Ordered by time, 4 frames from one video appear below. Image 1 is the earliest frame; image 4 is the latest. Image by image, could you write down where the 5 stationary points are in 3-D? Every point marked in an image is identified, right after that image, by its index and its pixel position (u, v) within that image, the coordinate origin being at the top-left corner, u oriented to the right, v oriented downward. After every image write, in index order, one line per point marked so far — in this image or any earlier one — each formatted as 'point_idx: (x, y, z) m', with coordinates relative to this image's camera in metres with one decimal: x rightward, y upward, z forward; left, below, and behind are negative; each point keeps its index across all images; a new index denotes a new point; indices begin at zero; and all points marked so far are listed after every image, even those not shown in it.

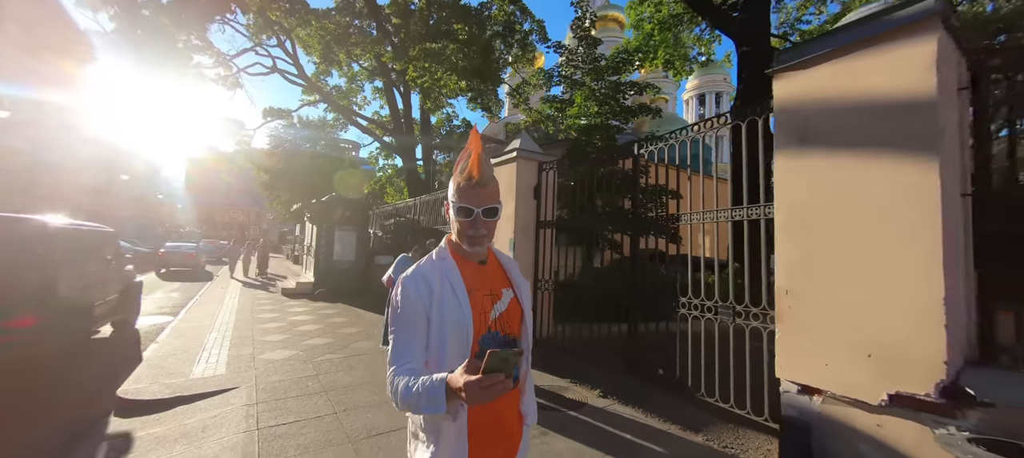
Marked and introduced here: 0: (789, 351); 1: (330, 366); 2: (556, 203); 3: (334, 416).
0: (+2.0, -0.9, +2.6) m
1: (-2.4, -1.8, +4.8) m
2: (+0.7, +0.4, +5.6) m
3: (-1.7, -1.8, +3.5) m
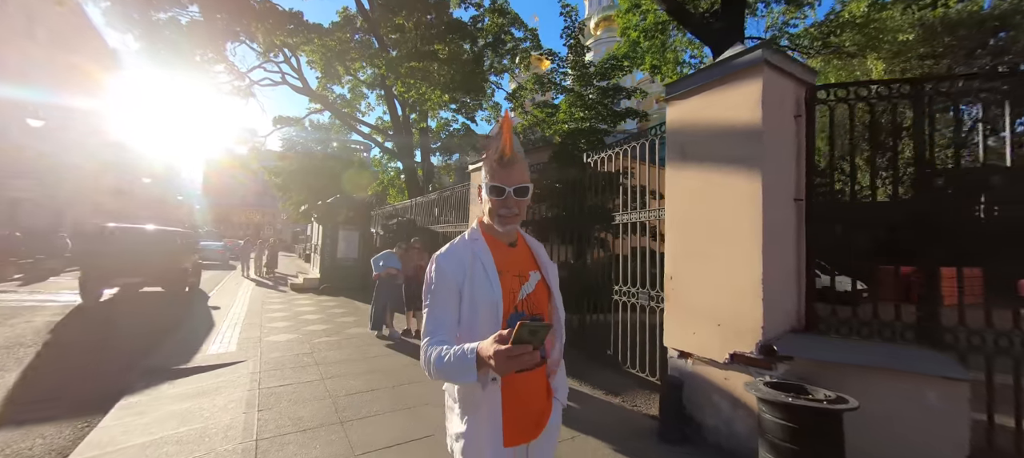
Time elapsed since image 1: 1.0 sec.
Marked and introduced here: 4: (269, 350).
0: (+1.4, -0.9, +3.3) m
1: (-2.9, -1.8, +5.6) m
2: (+0.2, +0.5, +6.3) m
3: (-2.2, -1.8, +4.2) m
4: (-3.6, -1.8, +5.4) m
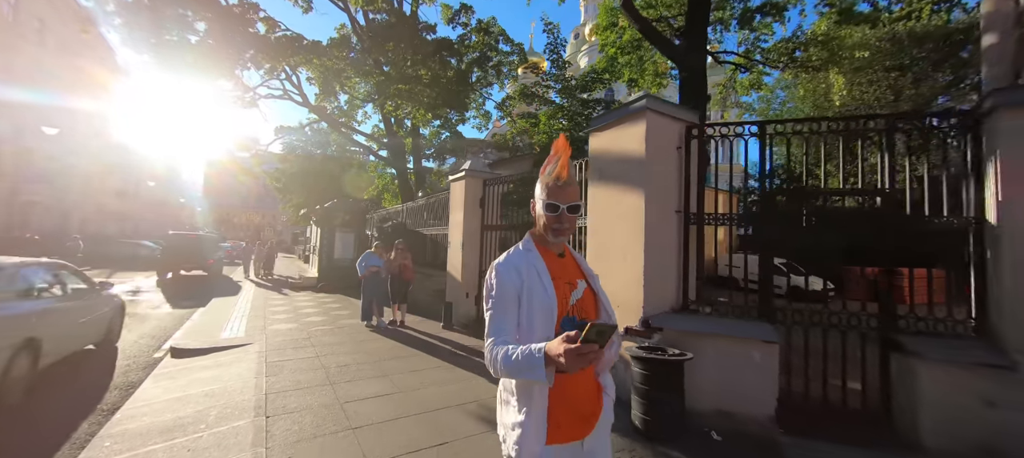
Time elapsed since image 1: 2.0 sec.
0: (+0.9, -0.9, +4.2) m
1: (-3.4, -1.9, +6.5) m
2: (-0.3, +0.4, +7.2) m
3: (-2.7, -1.8, +5.1) m
4: (-4.1, -1.8, +6.3) m
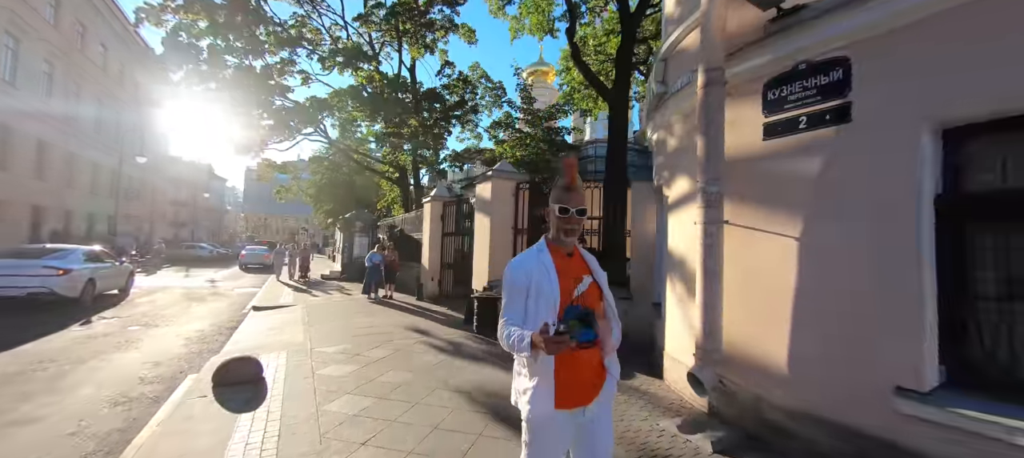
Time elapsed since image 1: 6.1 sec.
0: (-0.8, -1.1, +7.8) m
1: (-5.0, -2.1, +10.4) m
2: (-1.8, +0.2, +10.9) m
3: (-4.4, -2.0, +9.0) m
4: (-5.7, -2.0, +10.2) m
